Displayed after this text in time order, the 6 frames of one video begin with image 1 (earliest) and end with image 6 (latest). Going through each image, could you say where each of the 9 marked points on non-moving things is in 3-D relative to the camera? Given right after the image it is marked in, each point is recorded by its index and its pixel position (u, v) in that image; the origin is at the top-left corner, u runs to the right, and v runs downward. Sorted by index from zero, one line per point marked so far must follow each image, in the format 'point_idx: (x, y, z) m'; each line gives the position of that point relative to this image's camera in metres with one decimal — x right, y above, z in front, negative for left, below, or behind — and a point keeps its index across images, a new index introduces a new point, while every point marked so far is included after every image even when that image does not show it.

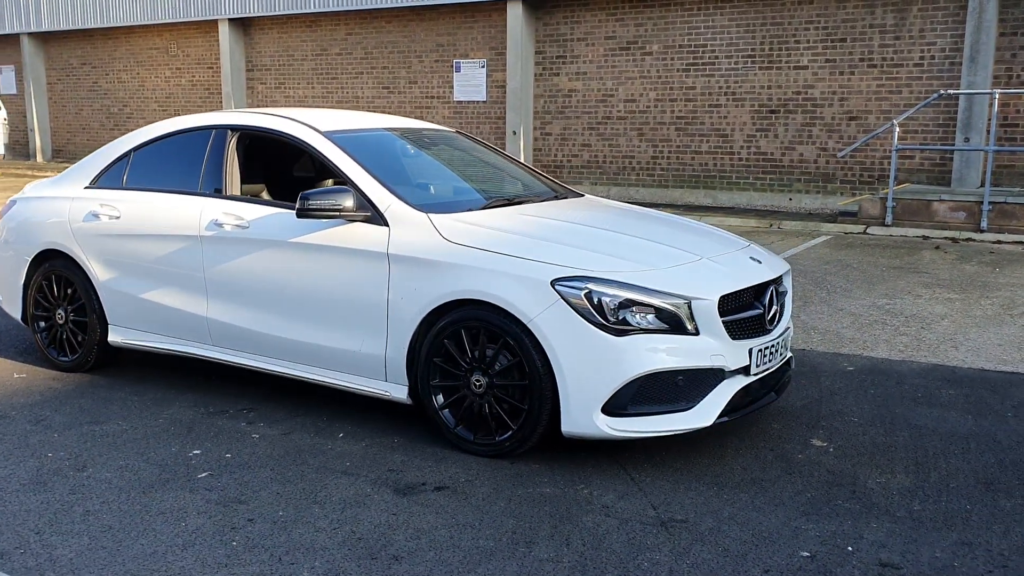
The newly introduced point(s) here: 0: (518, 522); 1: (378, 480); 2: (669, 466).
0: (0.0, -0.8, +3.6) m
1: (-0.6, -0.8, +4.0) m
2: (+0.7, -0.8, +4.2) m
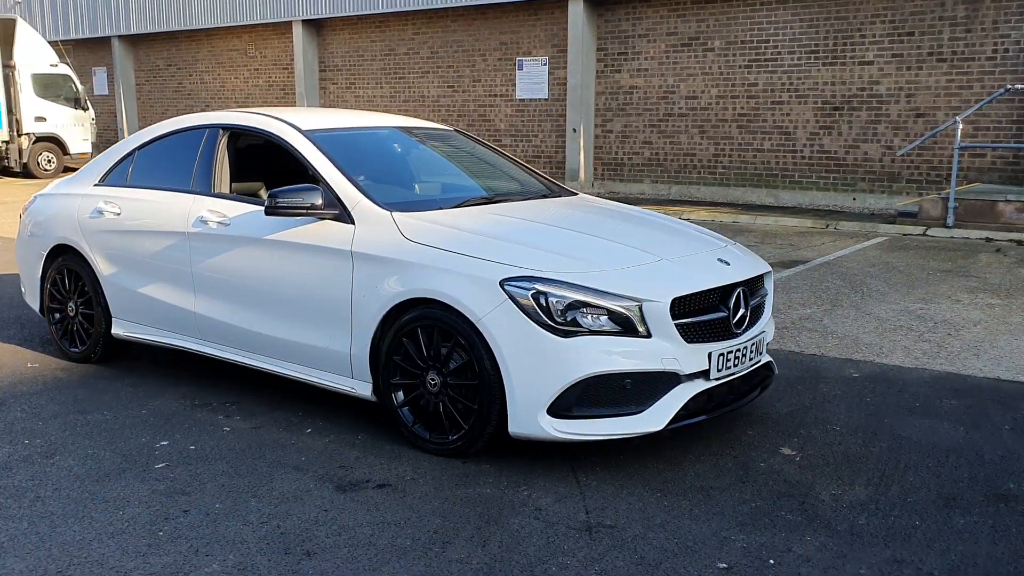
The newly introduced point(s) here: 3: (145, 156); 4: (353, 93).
0: (-0.2, -0.8, +3.6) m
1: (-0.8, -0.8, +4.1) m
2: (+0.4, -0.8, +4.1) m
3: (-2.1, +0.8, +5.7) m
4: (-3.1, +3.8, +19.3) m
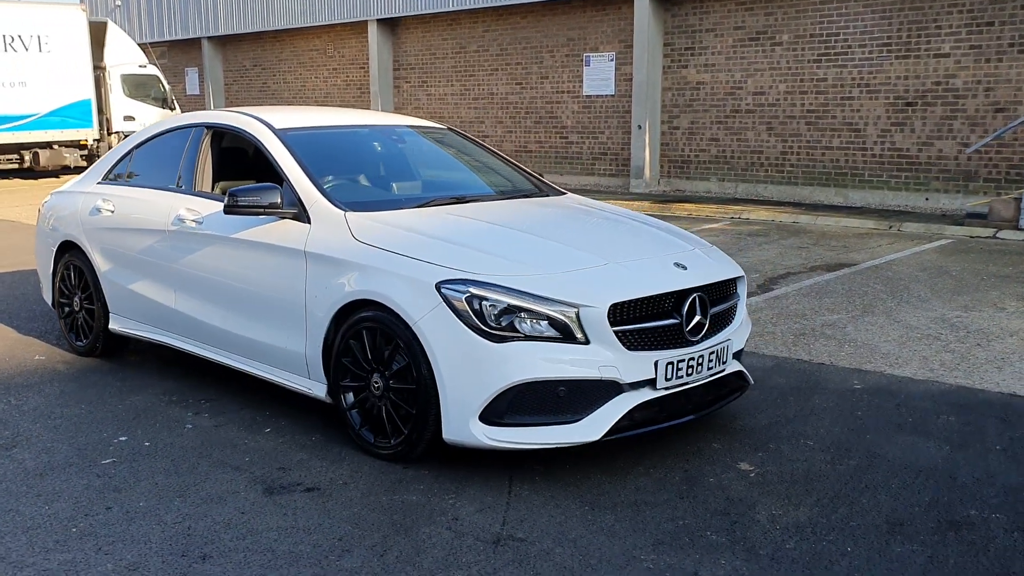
0: (-0.6, -0.9, +3.5) m
1: (-1.0, -0.8, +4.1) m
2: (+0.2, -0.8, +4.0) m
3: (-2.2, +0.8, +5.8) m
4: (-1.7, +3.9, +19.5) m
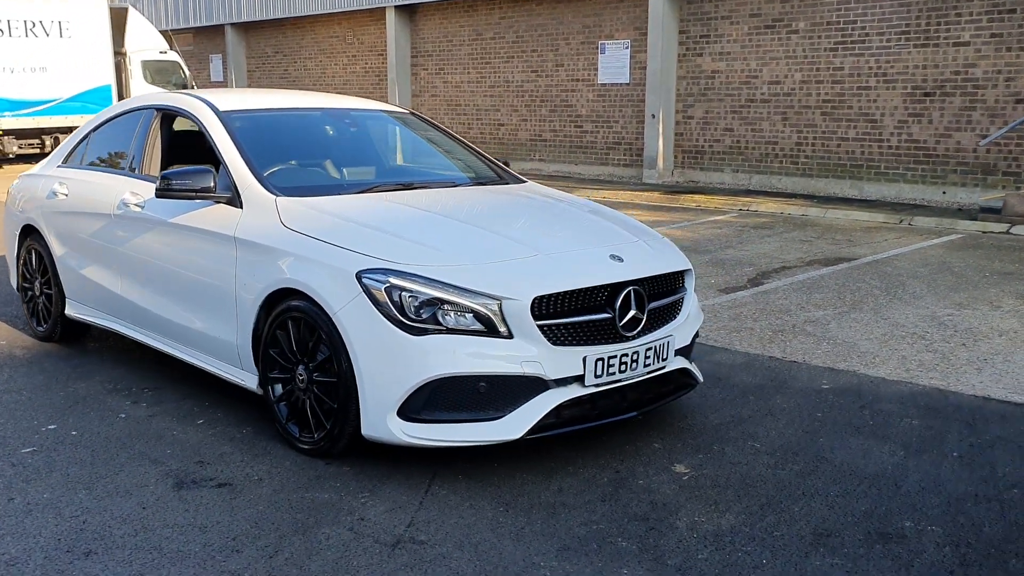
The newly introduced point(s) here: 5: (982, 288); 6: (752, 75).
0: (-0.9, -0.8, +3.4) m
1: (-1.3, -0.7, +3.9) m
2: (-0.1, -0.7, +3.8) m
3: (-2.4, +0.9, +5.8) m
4: (-1.4, +4.1, +19.3) m
5: (+3.7, 0.0, +7.7) m
6: (+3.5, +3.1, +14.5) m
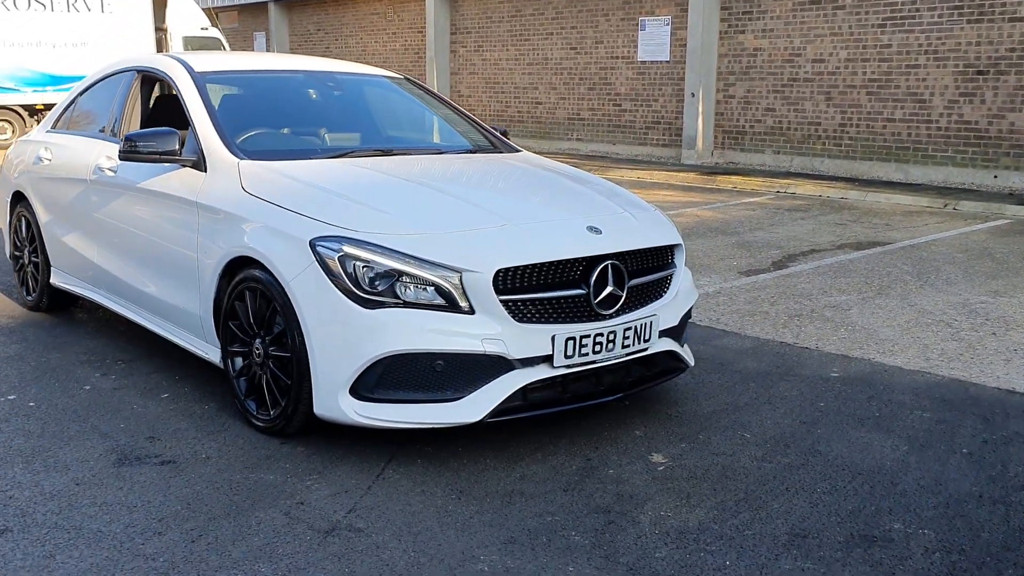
0: (-1.1, -0.7, +3.2) m
1: (-1.5, -0.6, +3.8) m
2: (-0.3, -0.6, +3.6) m
3: (-2.4, +1.0, +5.6) m
4: (-0.6, +4.5, +19.0) m
5: (+3.7, +0.1, +7.2) m
6: (+4.0, +3.3, +14.0) m
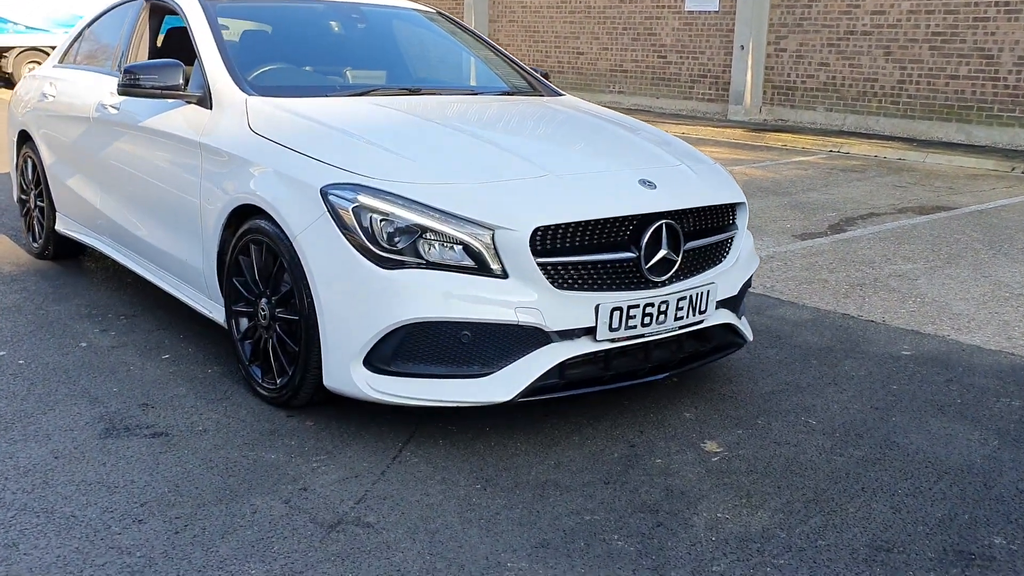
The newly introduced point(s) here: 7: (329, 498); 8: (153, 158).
0: (-1.0, -0.6, +2.8) m
1: (-1.4, -0.4, +3.4) m
2: (-0.2, -0.5, +3.2) m
3: (-2.2, +1.3, +5.2) m
4: (+0.2, +5.3, +18.4) m
5: (+4.0, +0.3, +6.7) m
6: (+4.5, +3.8, +13.2) m
7: (-0.5, -0.6, +2.8) m
8: (-1.5, +0.5, +4.1) m
